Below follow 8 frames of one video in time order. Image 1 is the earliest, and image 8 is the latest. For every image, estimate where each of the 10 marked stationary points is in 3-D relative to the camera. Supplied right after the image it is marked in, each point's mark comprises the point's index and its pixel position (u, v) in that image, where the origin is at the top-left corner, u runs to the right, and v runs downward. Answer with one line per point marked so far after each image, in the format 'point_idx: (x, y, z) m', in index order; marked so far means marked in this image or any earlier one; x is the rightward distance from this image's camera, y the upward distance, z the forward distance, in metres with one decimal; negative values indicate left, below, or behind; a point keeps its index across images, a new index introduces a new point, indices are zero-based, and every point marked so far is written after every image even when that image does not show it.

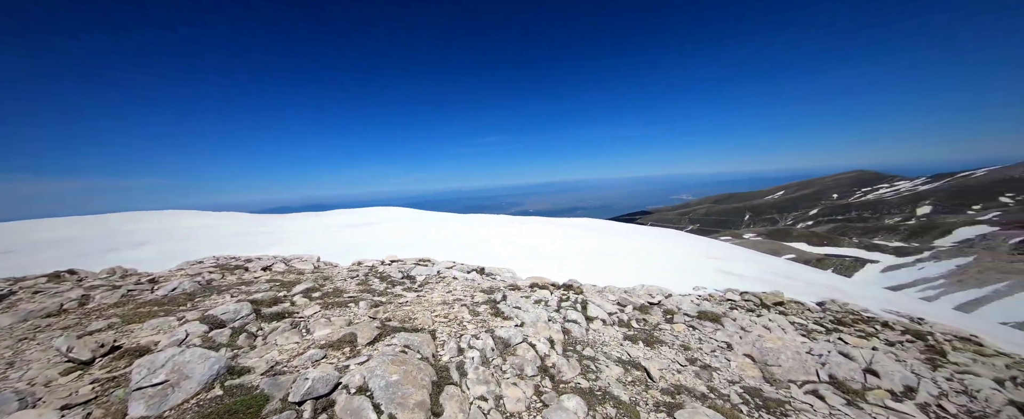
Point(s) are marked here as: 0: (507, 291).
0: (-0.2, -2.2, +9.1) m
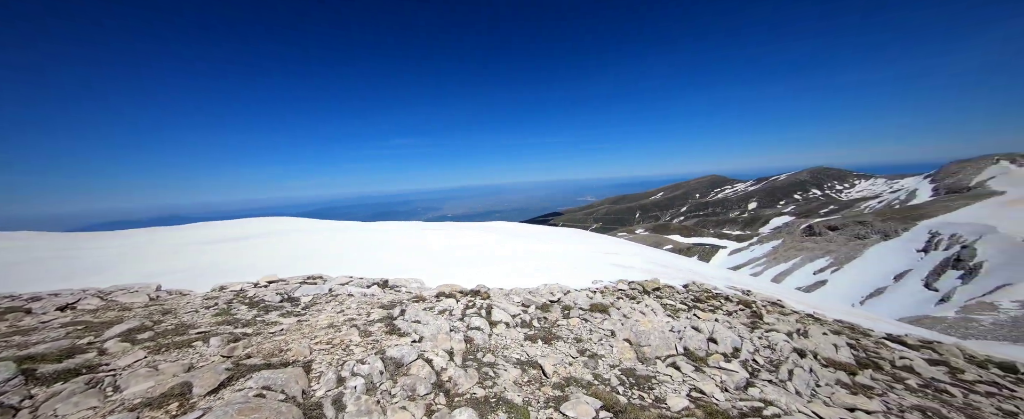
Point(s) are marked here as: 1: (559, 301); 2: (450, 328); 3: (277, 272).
0: (-2.6, -2.4, +8.7) m
1: (+1.5, -2.7, +10.1) m
2: (-1.4, -2.5, +7.3) m
3: (-7.4, -1.9, +10.7) m
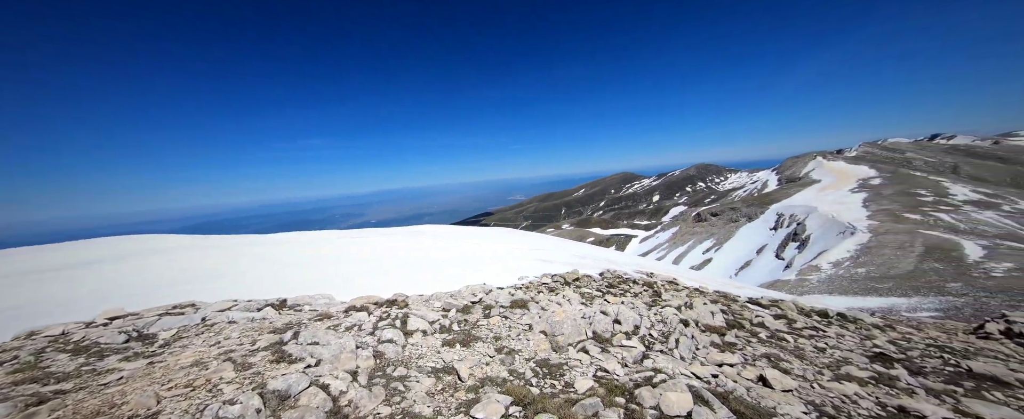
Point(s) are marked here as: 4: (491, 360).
0: (-4.6, -2.6, +7.8) m
1: (-0.9, -2.8, +10.1) m
2: (-3.0, -2.7, +6.8) m
3: (-9.7, -2.4, +8.7) m
4: (-0.4, -2.9, +6.7) m
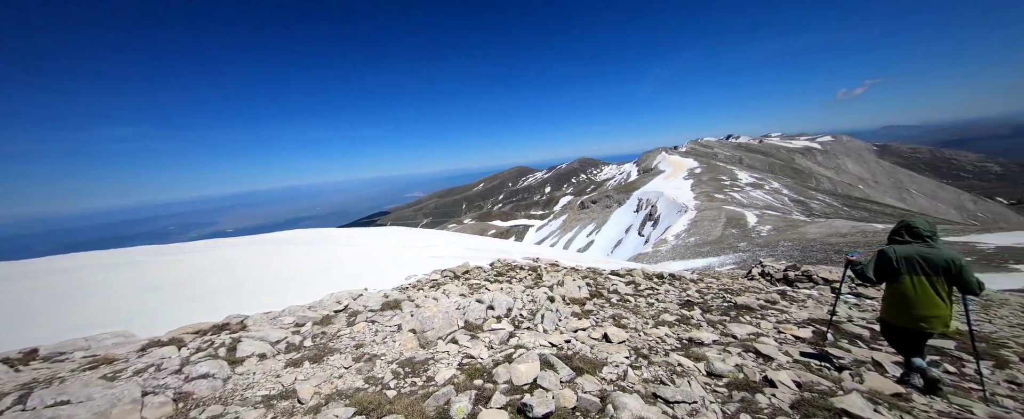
0: (-7.3, -2.8, +5.8) m
1: (-4.7, -2.7, +9.2) m
2: (-5.5, -2.8, +5.3) m
3: (-12.4, -2.8, +4.7) m
4: (-2.9, -2.9, +6.2) m
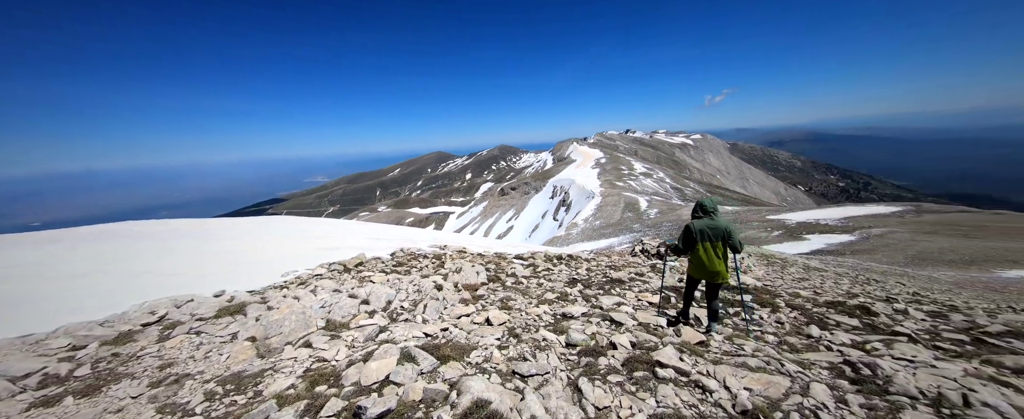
0: (-9.2, -2.6, +3.2) m
1: (-7.7, -2.4, +7.3) m
2: (-7.3, -2.6, +3.3) m
3: (-13.7, -2.7, +0.7) m
4: (-5.2, -2.7, +4.9) m
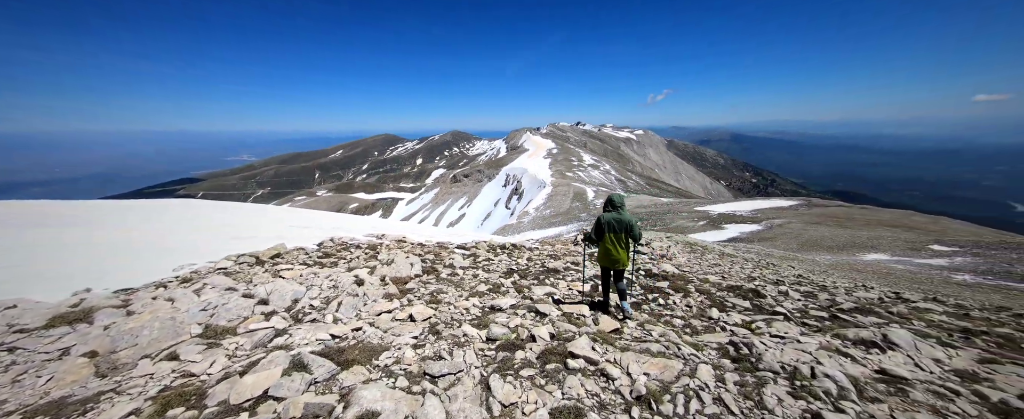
0: (-10.0, -2.5, +1.4) m
1: (-9.3, -2.1, +5.7) m
2: (-8.2, -2.5, +1.9) m
3: (-14.1, -2.6, -1.8) m
4: (-6.4, -2.5, +3.8) m
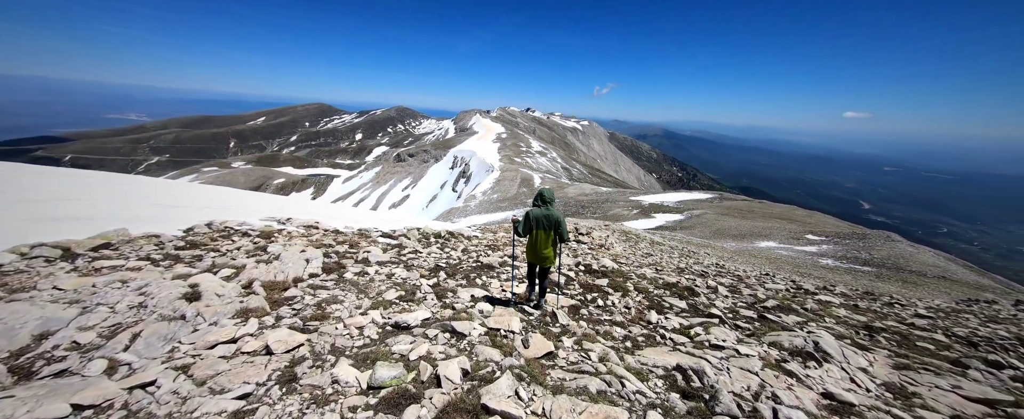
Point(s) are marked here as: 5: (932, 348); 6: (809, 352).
0: (-10.5, -2.3, -1.9) m
1: (-10.4, -1.8, +2.3) m
2: (-8.8, -2.3, -1.2) m
3: (-14.0, -2.4, -5.8) m
4: (-7.3, -2.3, +1.0) m
5: (+12.4, -4.1, +10.1) m
6: (+7.1, -3.4, +8.1) m
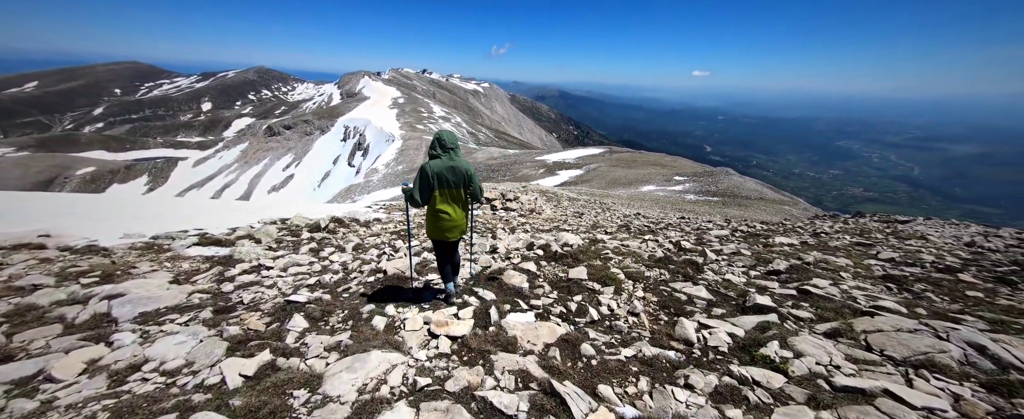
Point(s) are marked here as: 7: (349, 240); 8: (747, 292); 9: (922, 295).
0: (-7.9, -4.0, -9.4) m
1: (-9.0, -3.1, -5.3) m
2: (-6.5, -3.8, -8.3) m
3: (-10.3, -4.8, -13.9) m
4: (-5.5, -3.4, -5.8) m
5: (+11.2, -2.1, +8.1) m
6: (+6.5, -2.2, +4.8) m
7: (-5.5, -1.0, +11.6) m
8: (+5.6, -2.0, +8.1) m
9: (+9.9, -2.1, +8.3) m
